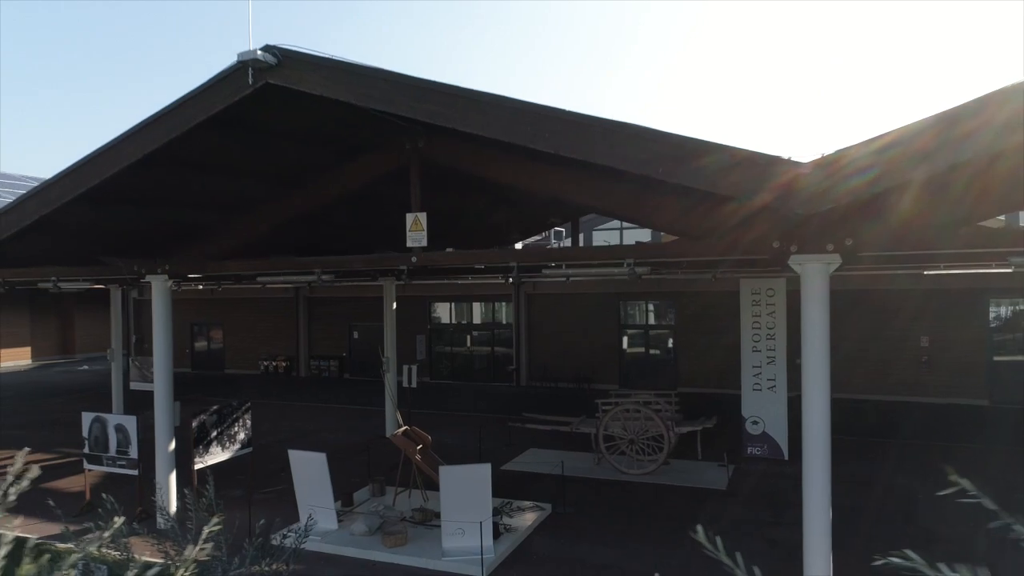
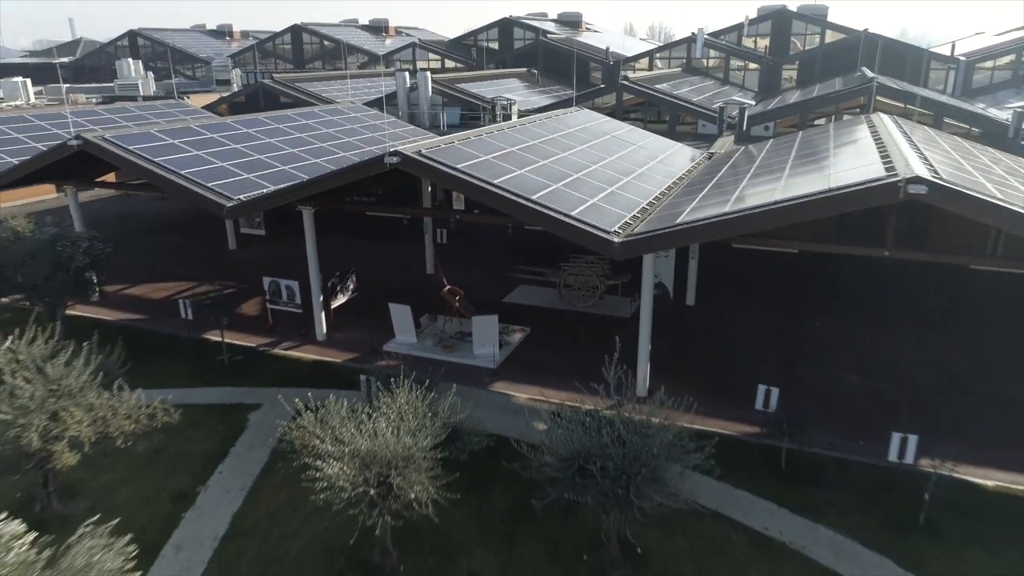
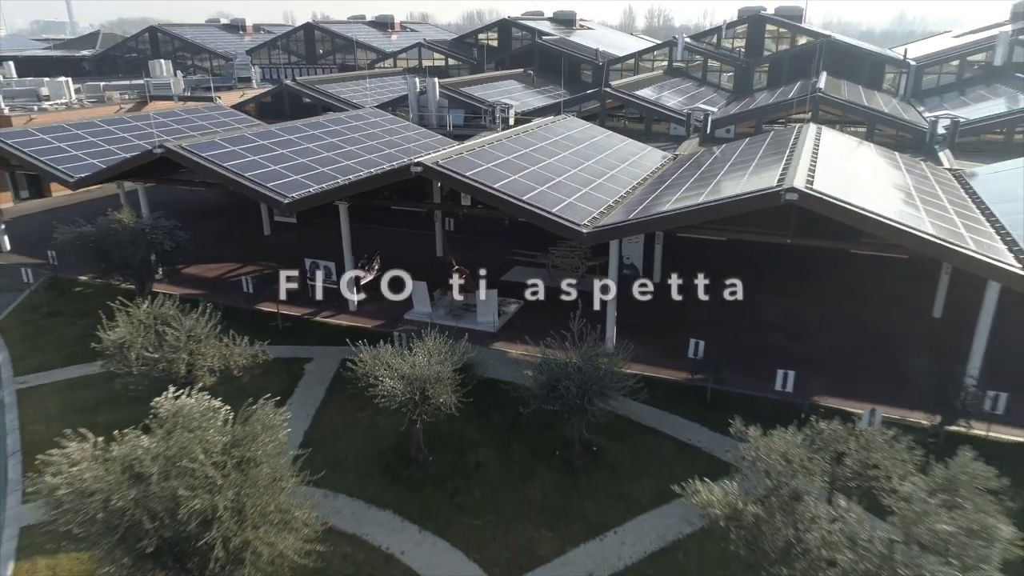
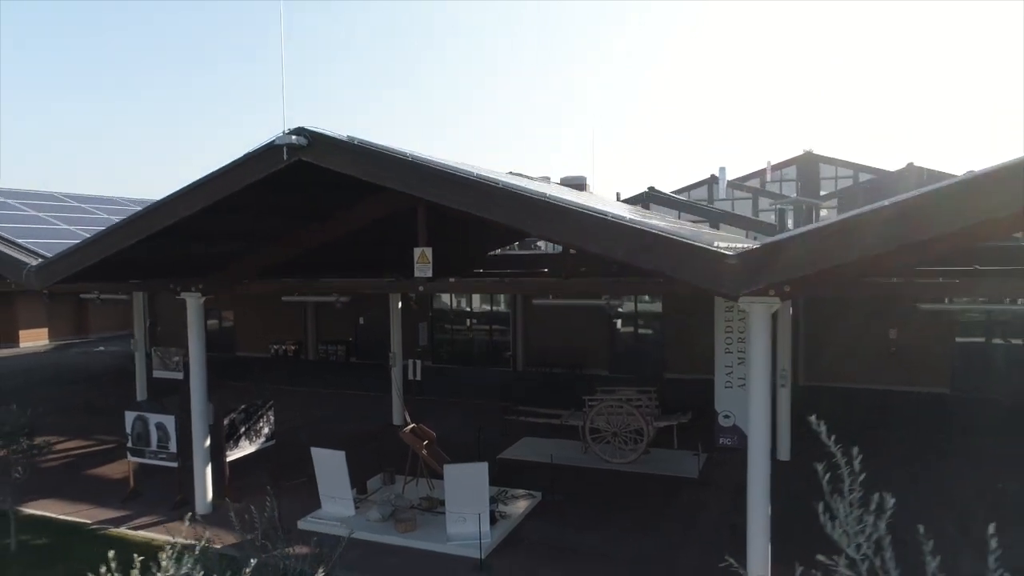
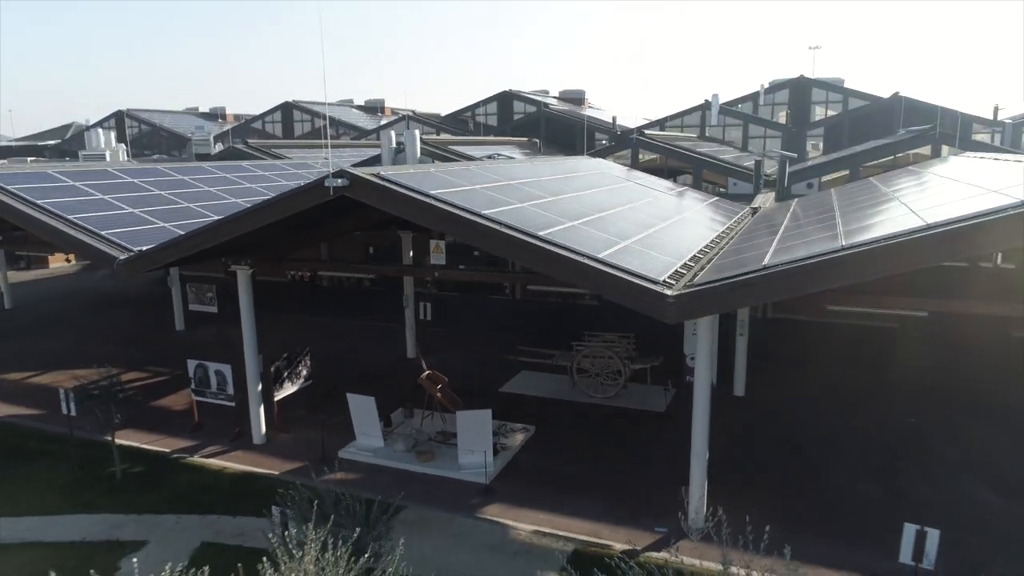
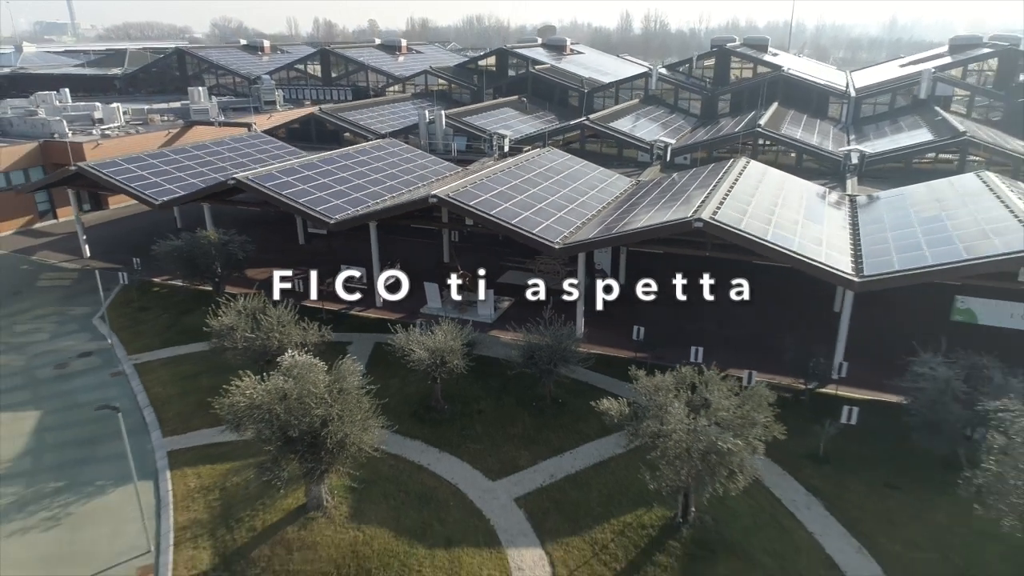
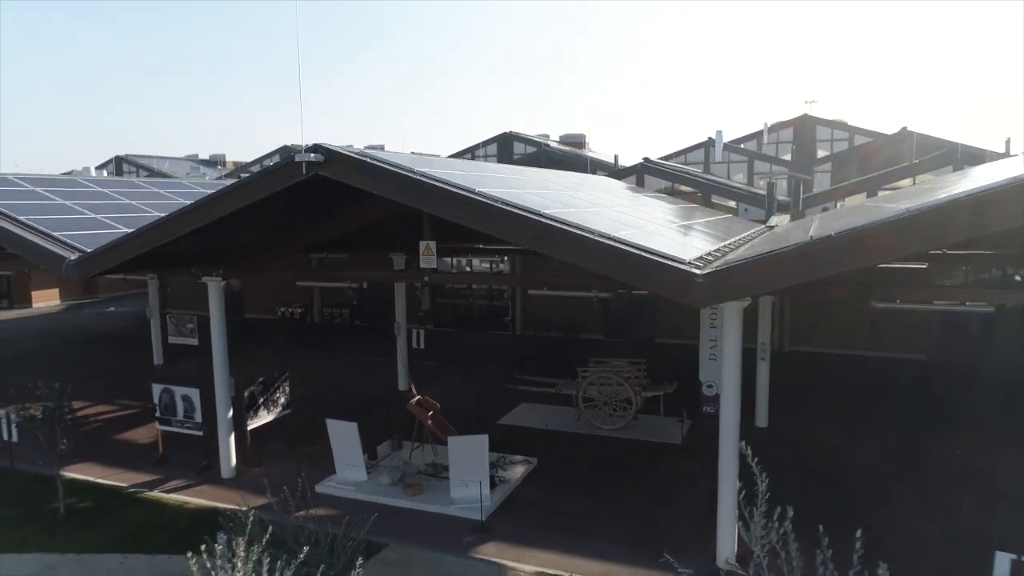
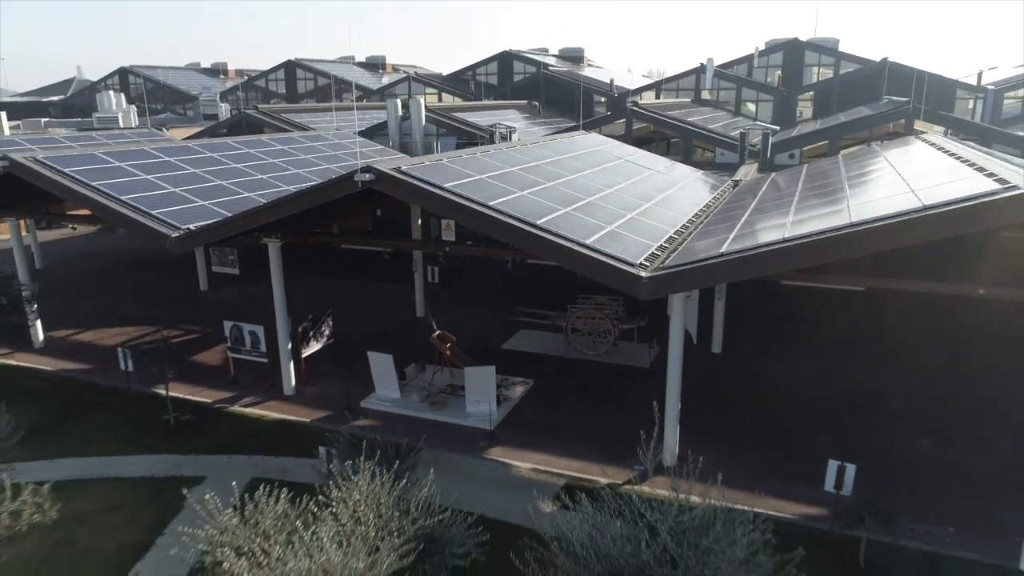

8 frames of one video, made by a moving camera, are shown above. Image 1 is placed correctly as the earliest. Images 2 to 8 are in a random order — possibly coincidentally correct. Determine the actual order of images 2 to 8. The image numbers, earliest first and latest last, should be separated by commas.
4, 7, 5, 8, 2, 3, 6
